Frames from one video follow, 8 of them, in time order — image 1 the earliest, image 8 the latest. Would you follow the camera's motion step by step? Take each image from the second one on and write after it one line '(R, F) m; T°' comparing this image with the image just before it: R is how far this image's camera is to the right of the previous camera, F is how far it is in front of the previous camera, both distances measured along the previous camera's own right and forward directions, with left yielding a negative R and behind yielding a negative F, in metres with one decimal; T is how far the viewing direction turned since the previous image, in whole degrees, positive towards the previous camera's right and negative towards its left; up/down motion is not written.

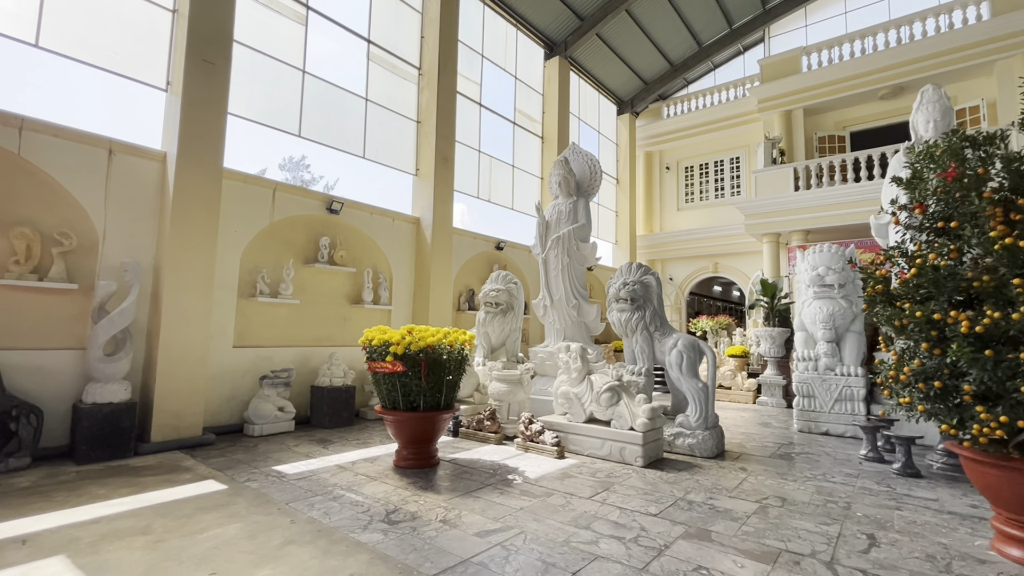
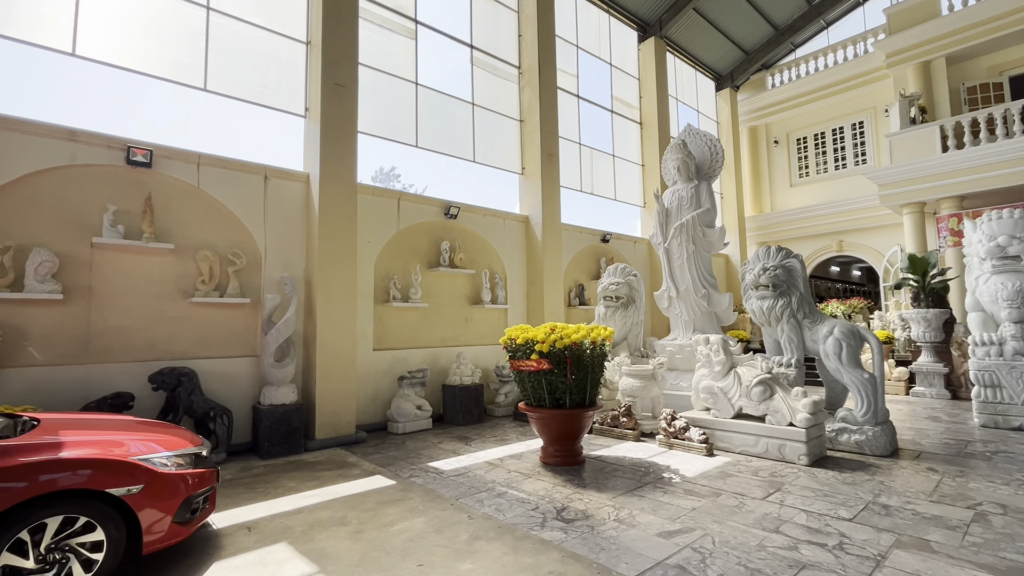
(-0.5, 0.0) m; -10°
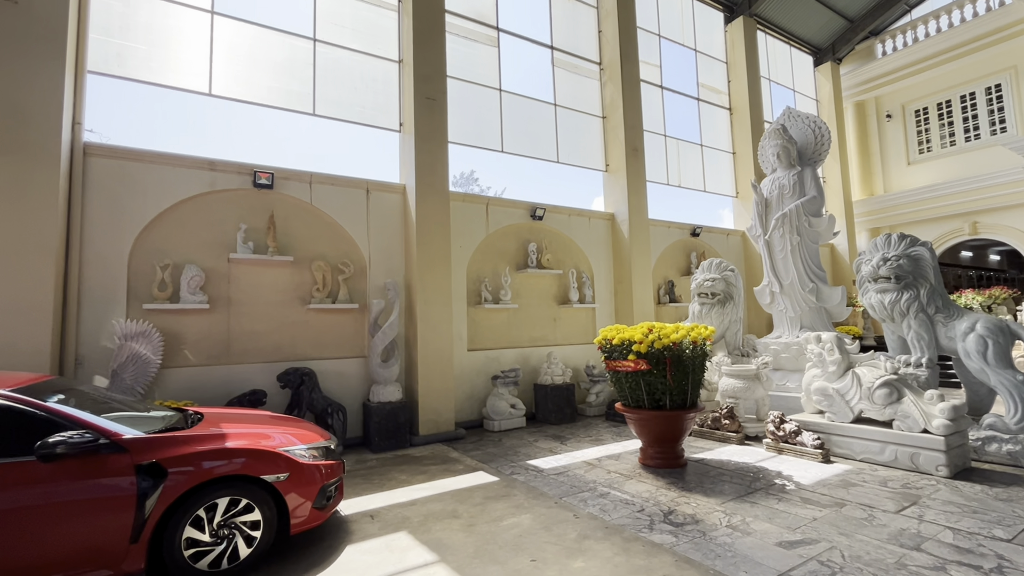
(-0.1, -0.1) m; -9°
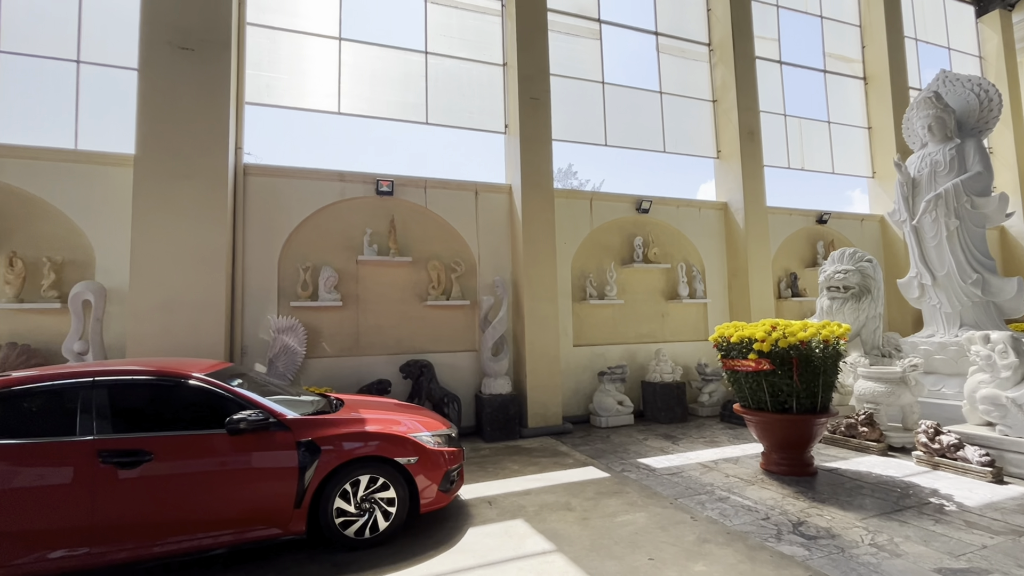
(-0.1, -0.1) m; -12°
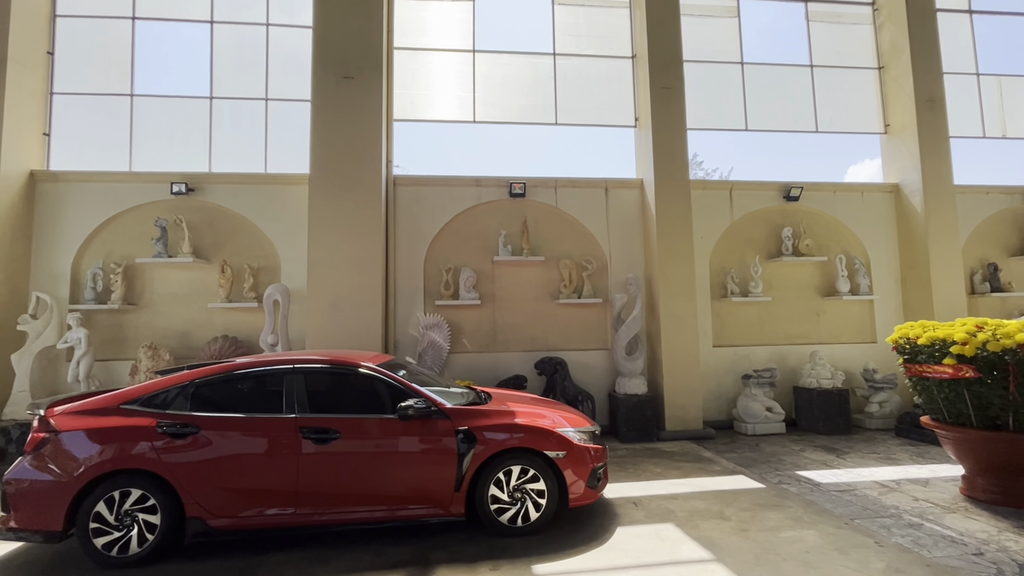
(-0.2, 0.0) m; -14°
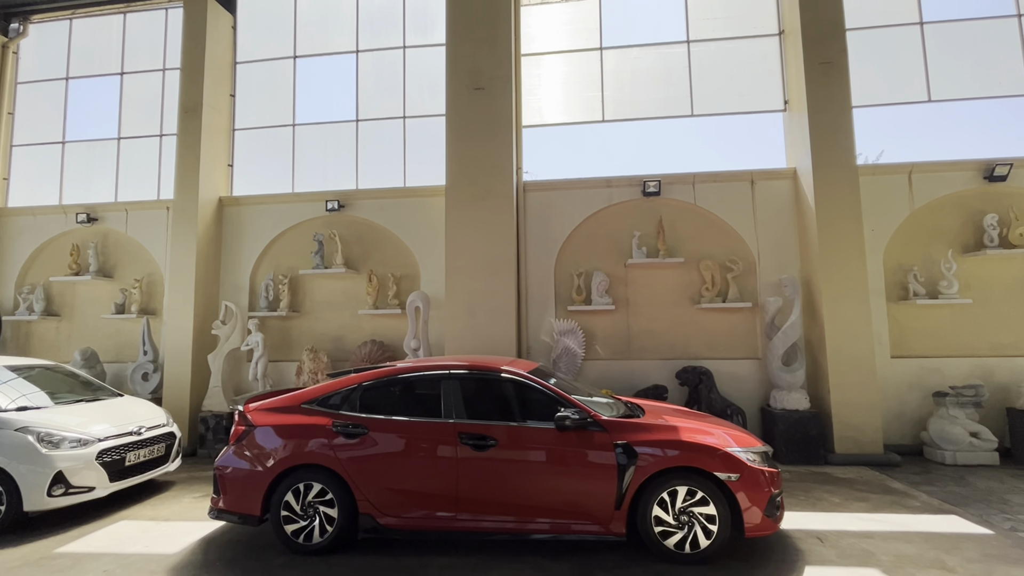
(-0.3, +0.1) m; -13°
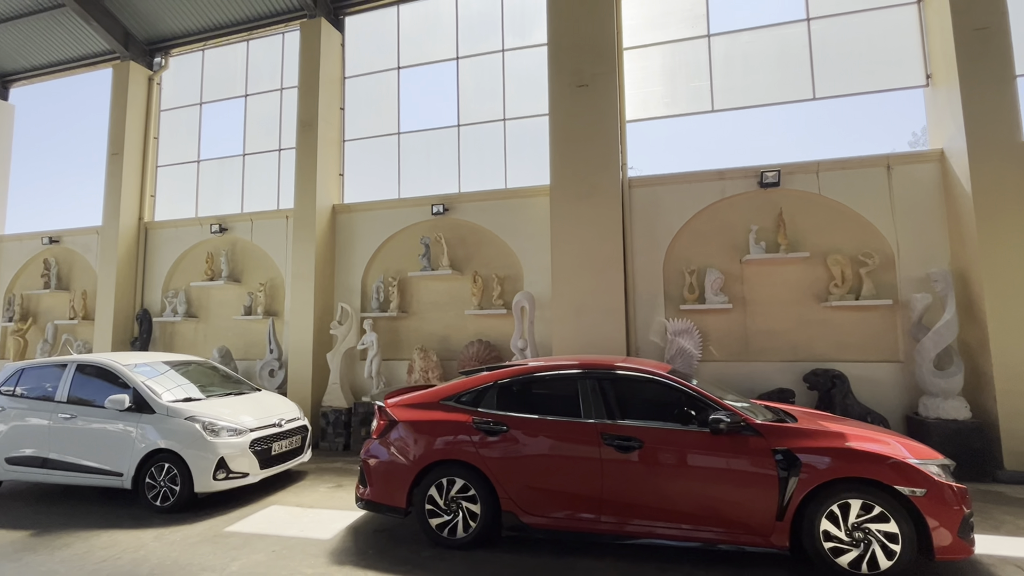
(-0.5, 0.0) m; -8°
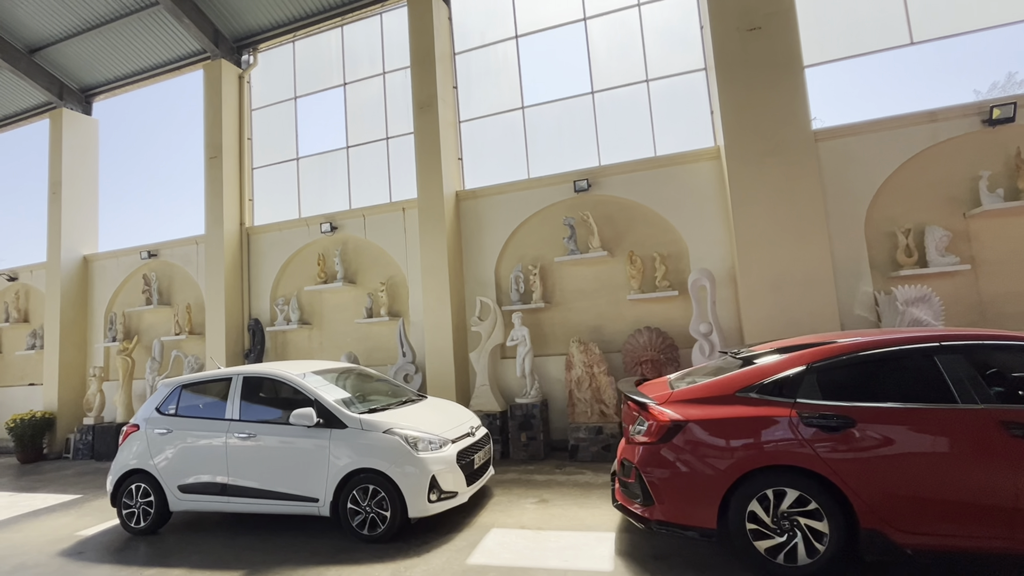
(-1.6, +0.6) m; -3°
